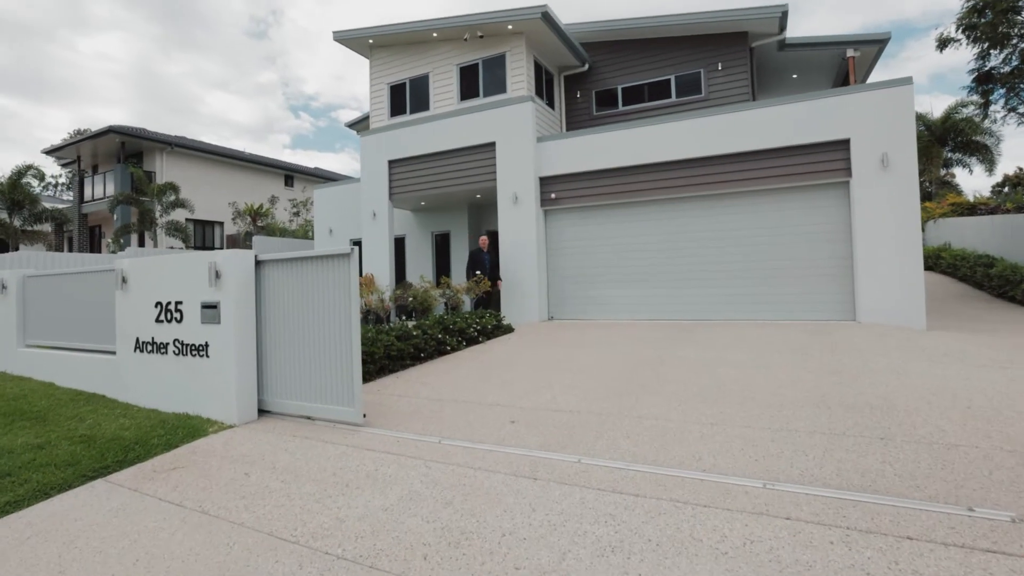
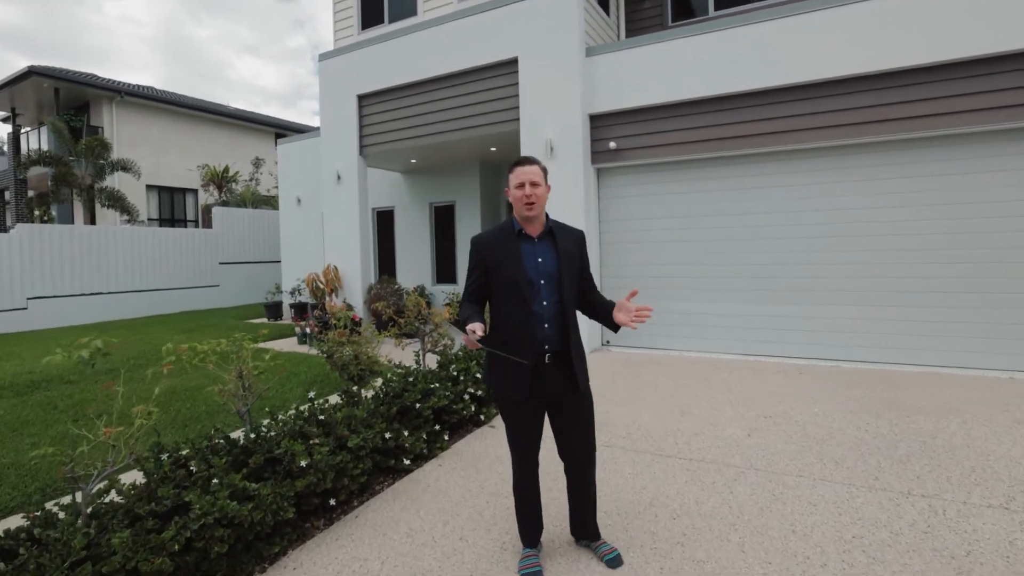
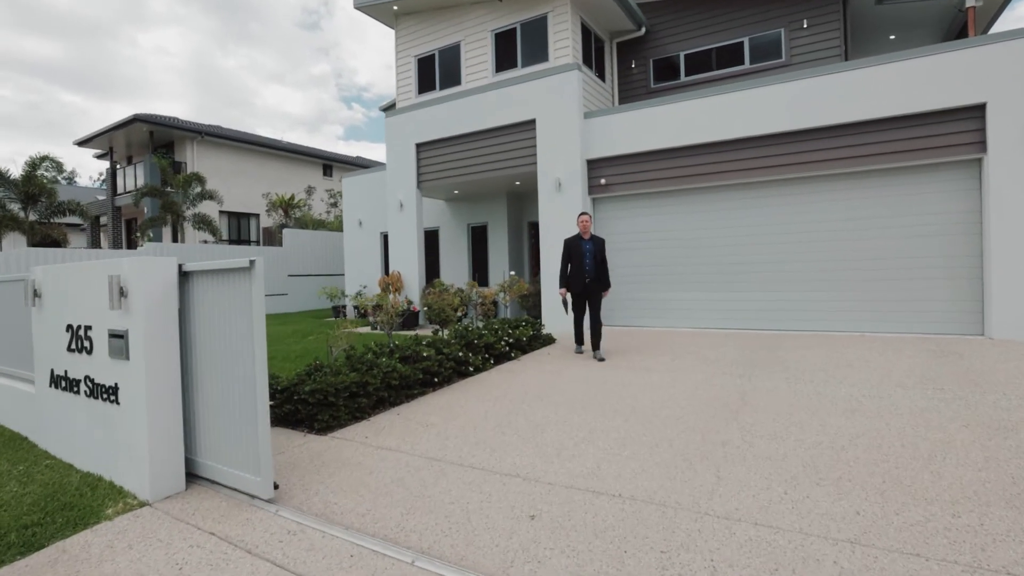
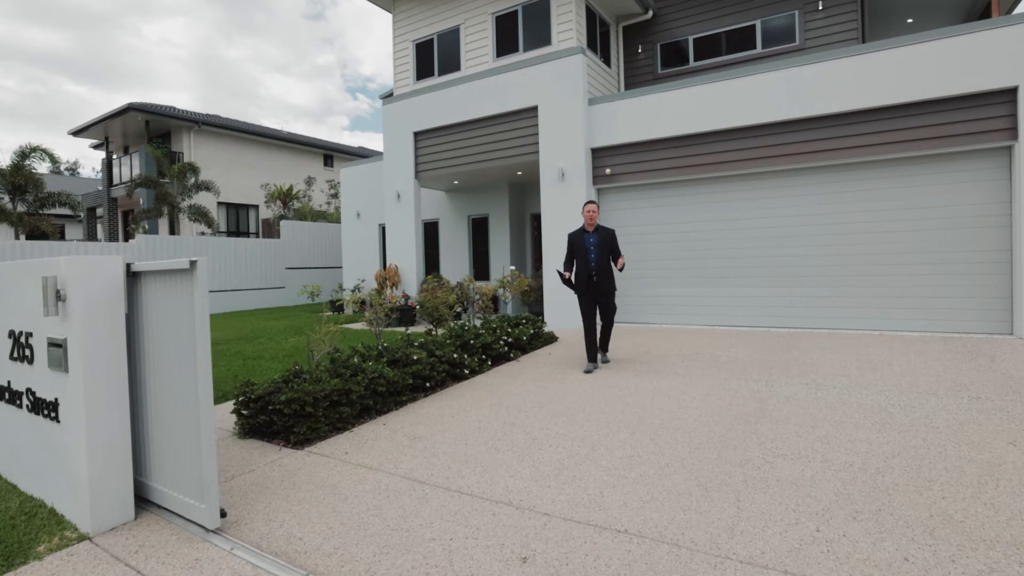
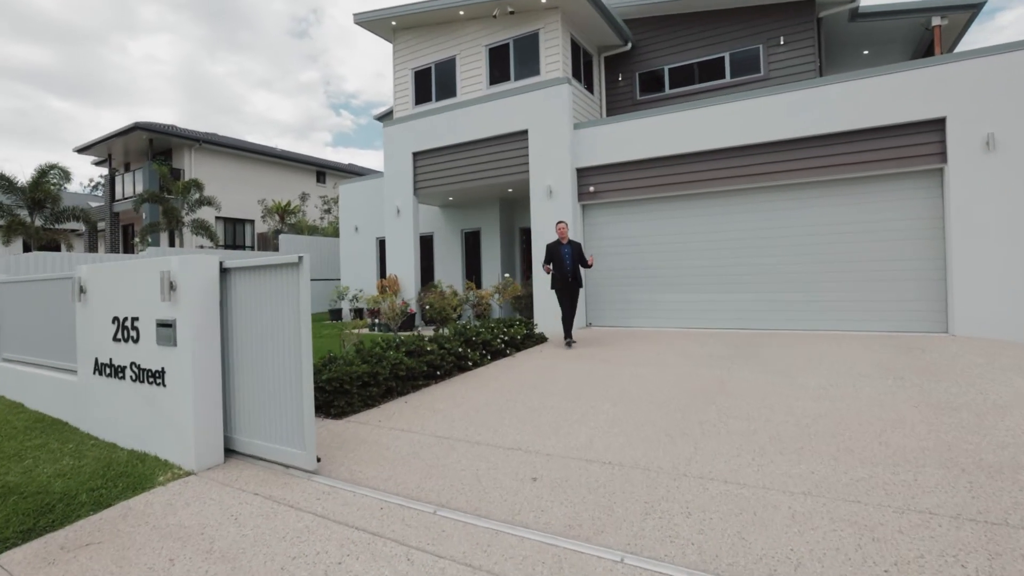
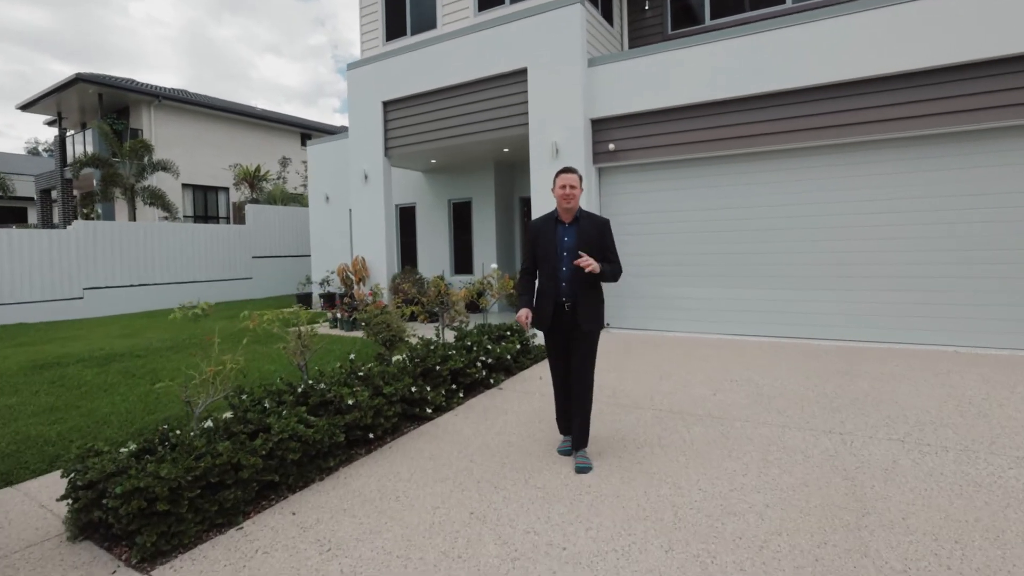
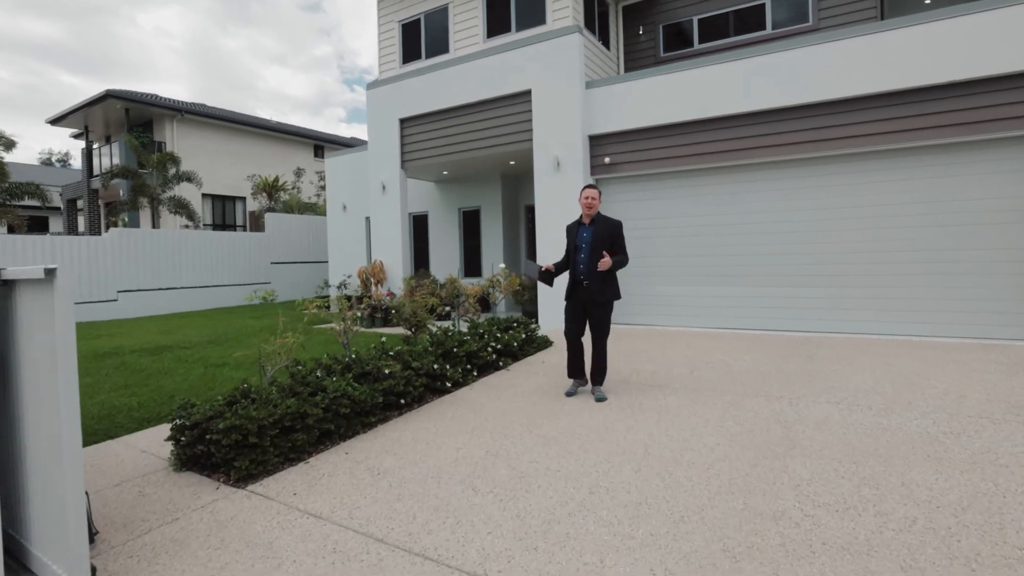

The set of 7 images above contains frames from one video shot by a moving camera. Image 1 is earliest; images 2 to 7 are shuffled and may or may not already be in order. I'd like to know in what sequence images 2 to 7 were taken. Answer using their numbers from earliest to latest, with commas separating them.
5, 3, 4, 7, 6, 2
